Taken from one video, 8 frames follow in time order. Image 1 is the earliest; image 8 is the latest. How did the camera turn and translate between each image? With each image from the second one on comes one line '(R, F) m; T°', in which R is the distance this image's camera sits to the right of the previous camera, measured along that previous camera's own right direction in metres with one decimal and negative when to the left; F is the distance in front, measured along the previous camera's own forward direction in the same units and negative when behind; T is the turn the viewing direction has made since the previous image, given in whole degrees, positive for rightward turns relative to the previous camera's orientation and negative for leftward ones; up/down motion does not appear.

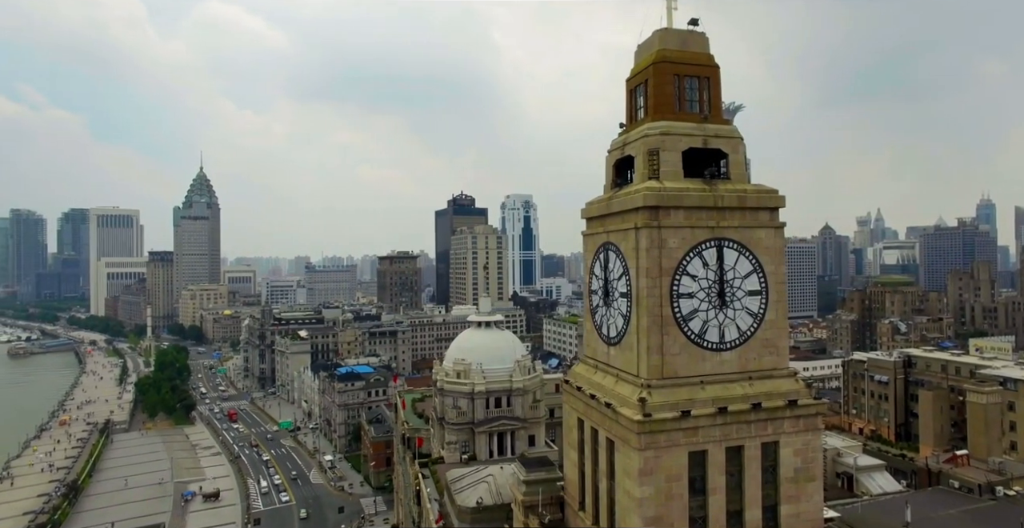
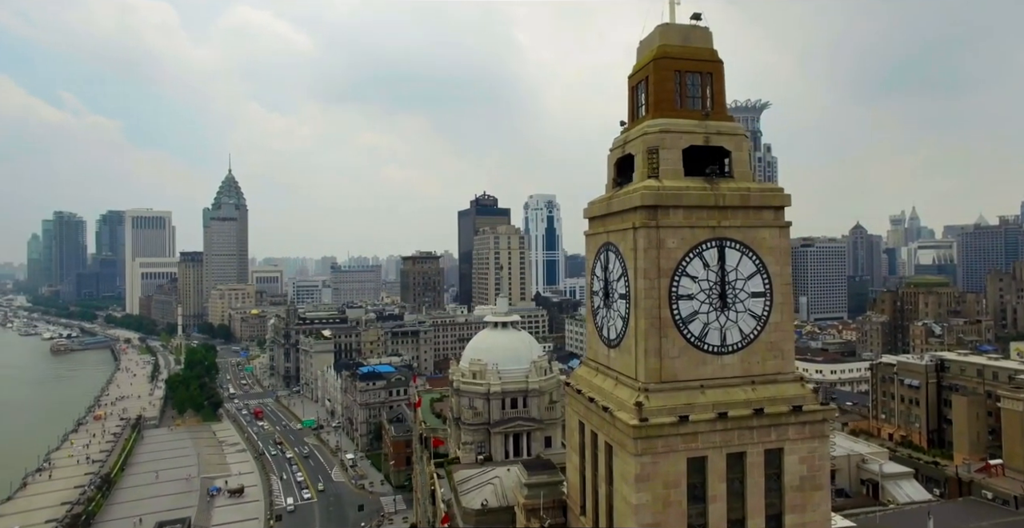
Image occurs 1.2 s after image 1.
(+1.4, +0.2) m; -3°
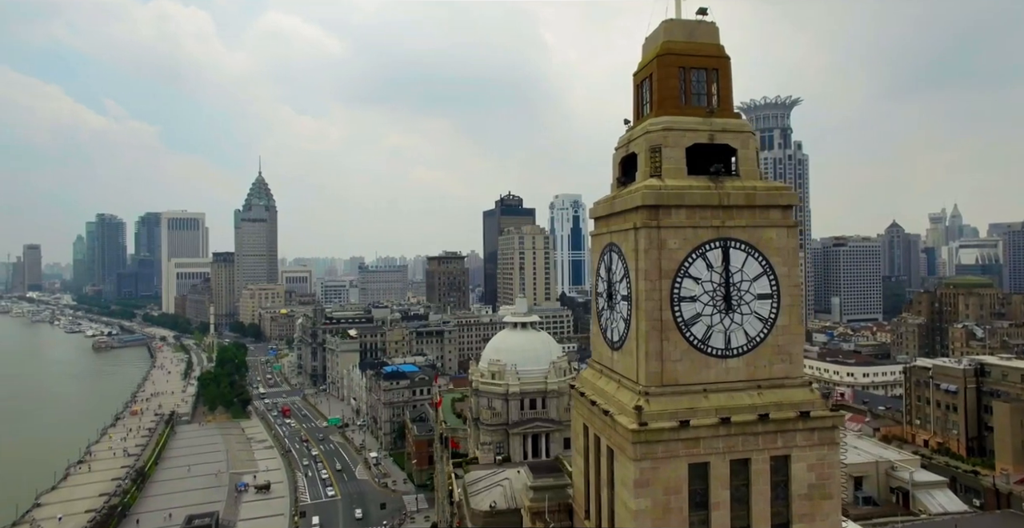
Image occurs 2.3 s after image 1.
(+1.3, +0.2) m; -3°
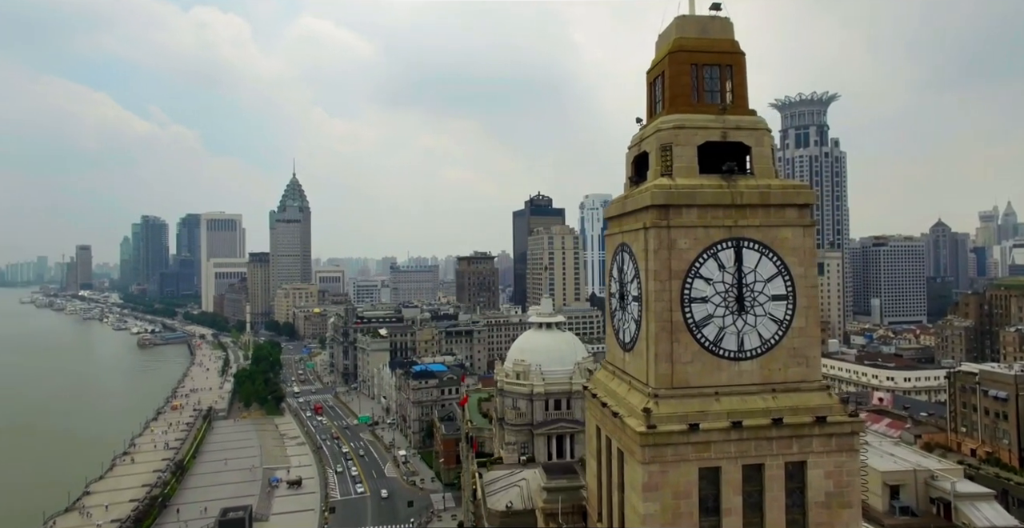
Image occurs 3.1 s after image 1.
(+1.0, +0.1) m; -3°
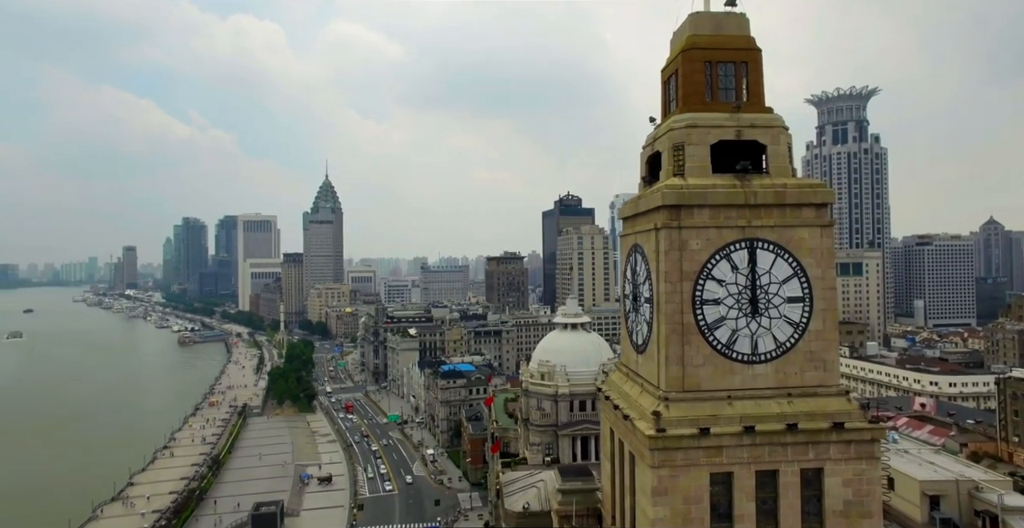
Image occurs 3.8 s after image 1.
(+0.9, +0.1) m; -3°
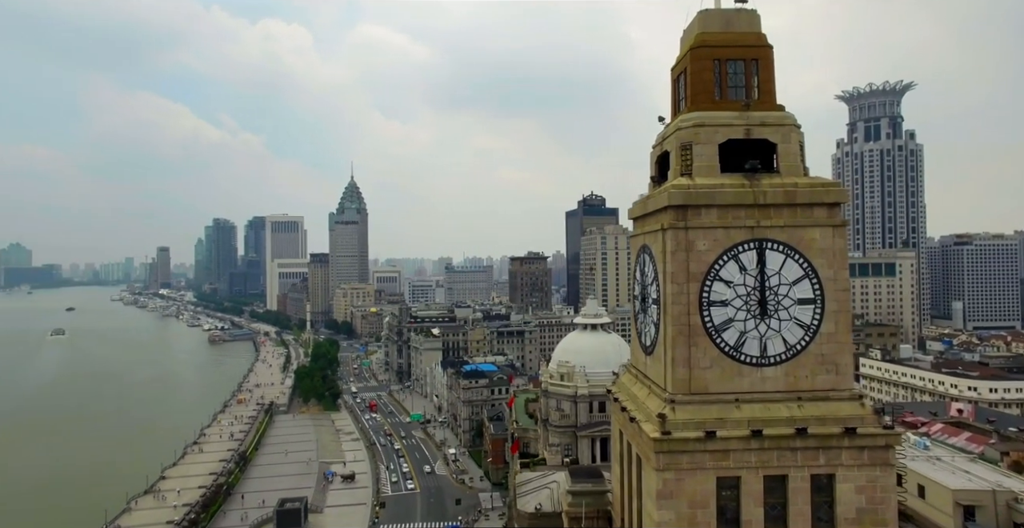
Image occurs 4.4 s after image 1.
(+0.8, 0.0) m; -3°
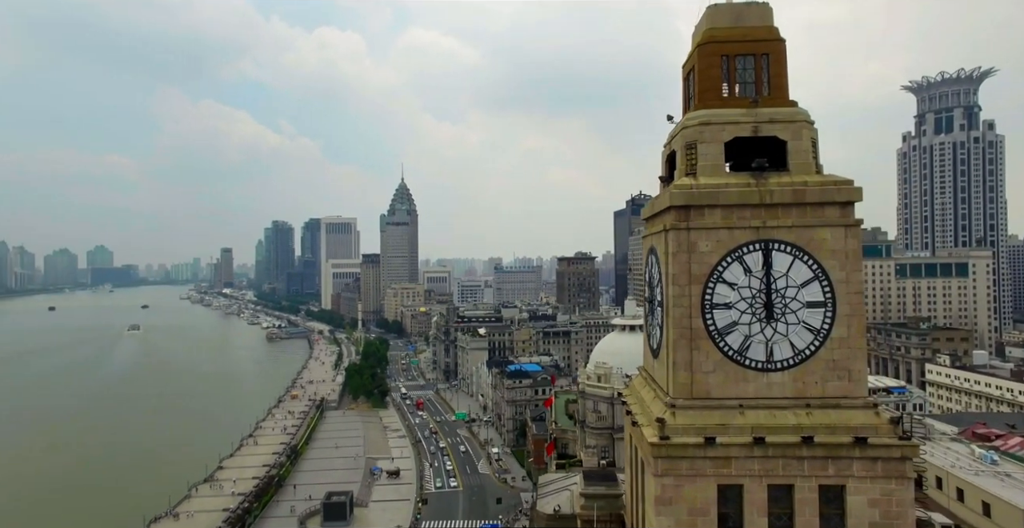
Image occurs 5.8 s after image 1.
(+2.1, 0.0) m; -6°
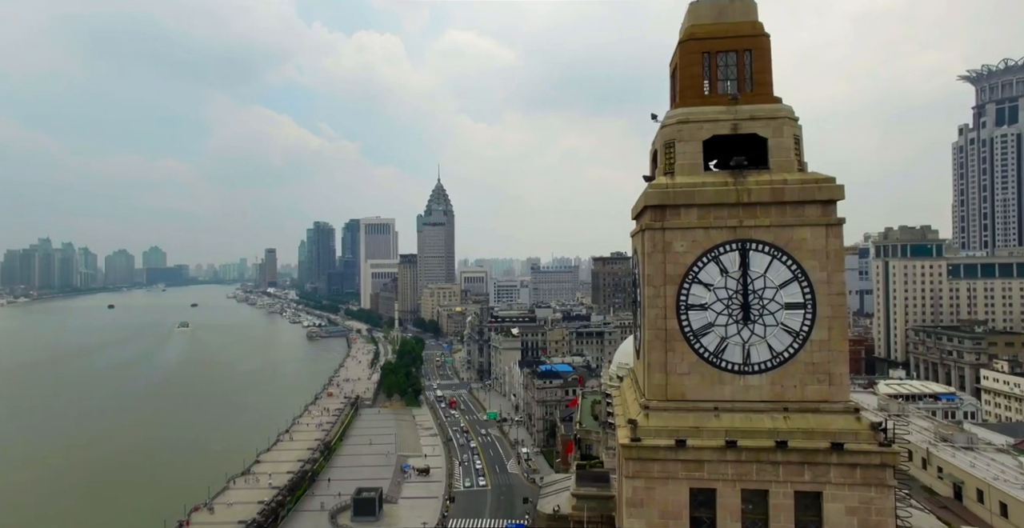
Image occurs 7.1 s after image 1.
(+2.6, -0.1) m; -5°
